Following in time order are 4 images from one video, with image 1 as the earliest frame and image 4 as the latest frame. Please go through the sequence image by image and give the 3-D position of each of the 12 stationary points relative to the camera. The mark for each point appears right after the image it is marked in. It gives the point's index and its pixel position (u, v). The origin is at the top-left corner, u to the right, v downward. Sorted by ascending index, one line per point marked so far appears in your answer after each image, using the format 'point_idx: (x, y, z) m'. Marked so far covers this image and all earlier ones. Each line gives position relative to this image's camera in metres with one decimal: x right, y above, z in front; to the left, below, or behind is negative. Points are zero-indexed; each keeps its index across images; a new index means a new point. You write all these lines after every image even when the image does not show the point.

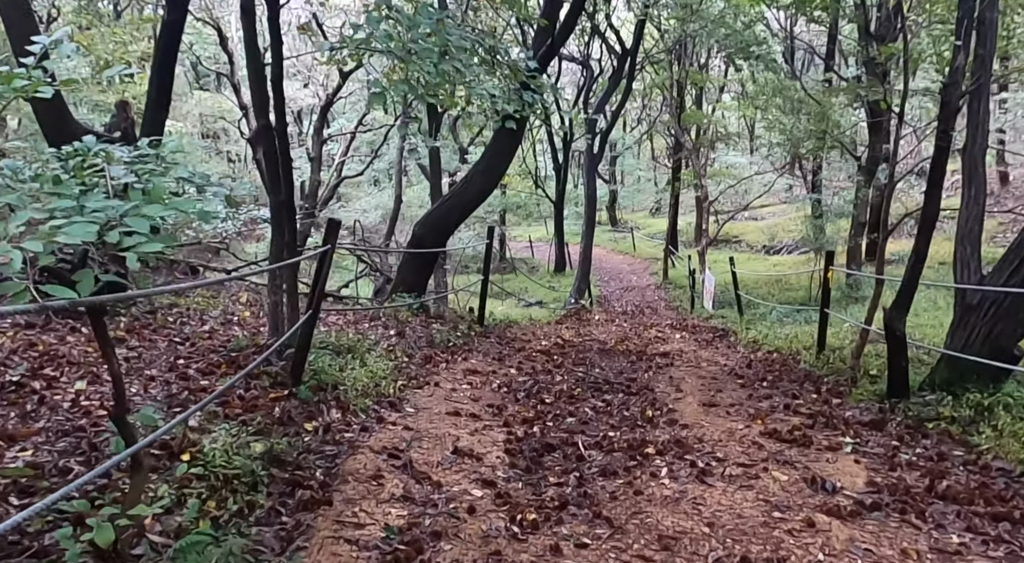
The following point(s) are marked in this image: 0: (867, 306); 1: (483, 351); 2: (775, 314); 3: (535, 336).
0: (+5.8, -0.4, +12.2) m
1: (-0.3, -0.7, +7.3) m
2: (+4.3, -0.6, +12.1) m
3: (+0.3, -0.7, +9.0) m
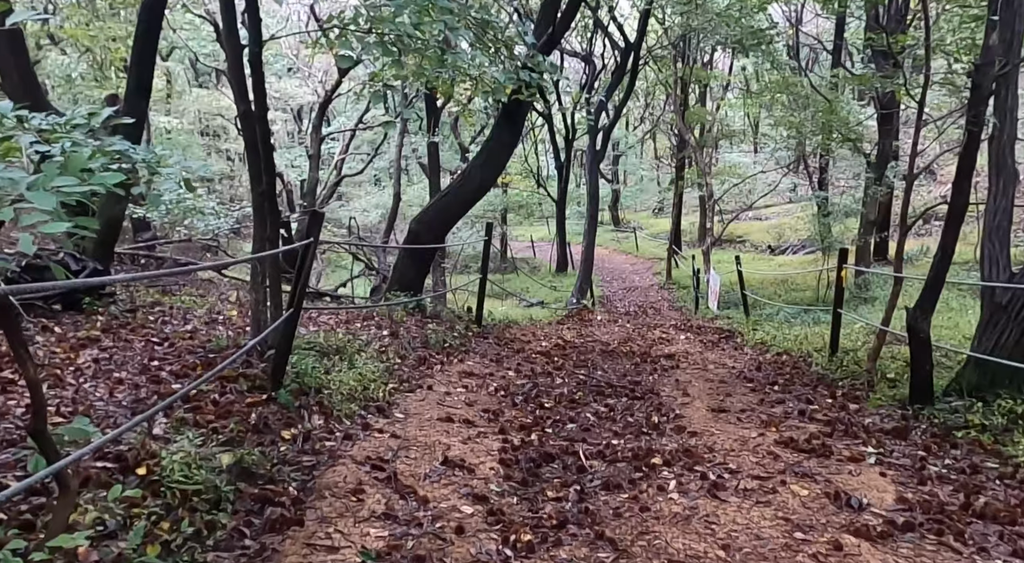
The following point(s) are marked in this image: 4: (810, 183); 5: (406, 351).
0: (+5.8, -0.4, +11.9) m
1: (-0.3, -0.7, +7.0) m
2: (+4.3, -0.5, +11.8) m
3: (+0.3, -0.7, +8.7) m
4: (+7.3, +2.4, +18.2) m
5: (-0.9, -0.6, +6.3) m
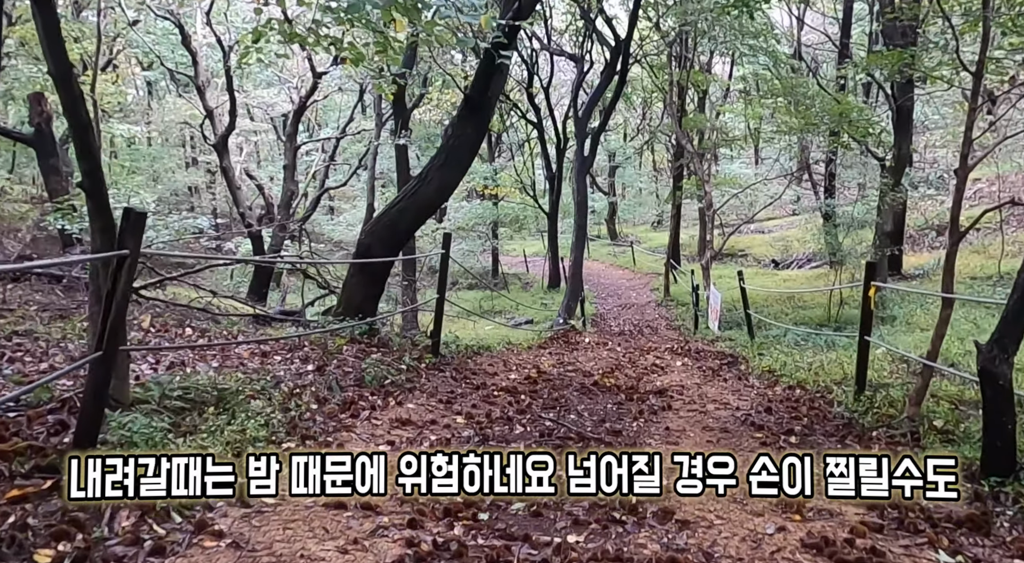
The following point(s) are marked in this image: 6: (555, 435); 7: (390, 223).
0: (+5.5, -0.7, +10.6) m
1: (-0.6, -0.8, +5.8) m
2: (+4.0, -0.8, +10.6) m
3: (-0.1, -0.9, +7.5) m
4: (+6.9, +2.0, +16.9) m
5: (-1.3, -0.8, +5.1) m
6: (+0.3, -1.0, +4.8) m
7: (-1.2, +0.6, +7.4) m
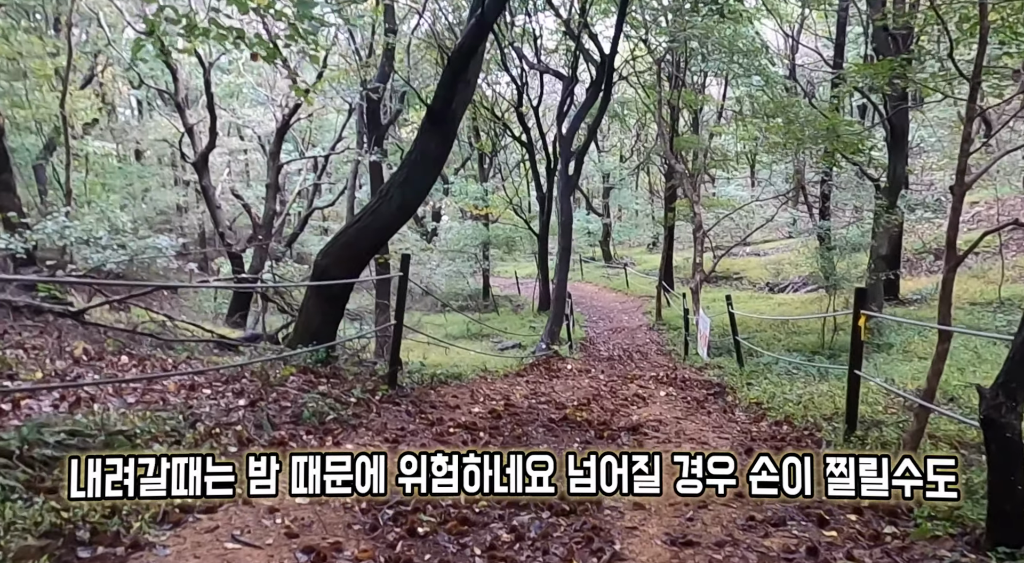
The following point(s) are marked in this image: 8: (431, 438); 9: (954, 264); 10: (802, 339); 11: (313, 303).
0: (+5.2, -1.0, +10.1) m
1: (-1.0, -1.0, +5.2) m
2: (+3.6, -1.1, +10.0) m
3: (-0.4, -1.1, +6.9) m
4: (+6.6, +1.5, +16.5) m
5: (-1.6, -0.9, +4.5) m
6: (0.0, -1.1, +4.3) m
7: (-1.5, +0.4, +6.9) m
8: (-0.6, -1.1, +5.2) m
9: (+2.8, +0.1, +4.7) m
10: (+5.0, -1.0, +12.8) m
11: (-1.9, -0.2, +7.2) m
